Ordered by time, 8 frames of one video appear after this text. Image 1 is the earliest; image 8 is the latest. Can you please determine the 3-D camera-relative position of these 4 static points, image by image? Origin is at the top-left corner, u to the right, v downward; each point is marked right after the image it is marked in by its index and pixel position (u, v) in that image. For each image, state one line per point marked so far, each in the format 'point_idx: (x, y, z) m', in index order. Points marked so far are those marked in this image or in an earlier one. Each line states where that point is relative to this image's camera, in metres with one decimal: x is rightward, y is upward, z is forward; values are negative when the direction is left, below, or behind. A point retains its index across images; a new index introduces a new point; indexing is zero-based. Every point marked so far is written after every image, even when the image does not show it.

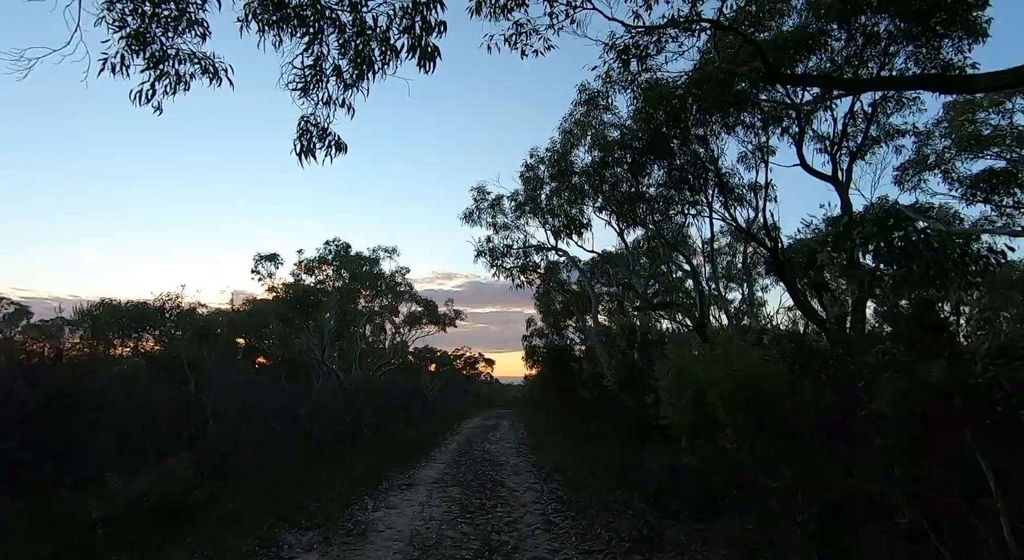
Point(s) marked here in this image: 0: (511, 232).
0: (0.0, +1.5, +17.4) m
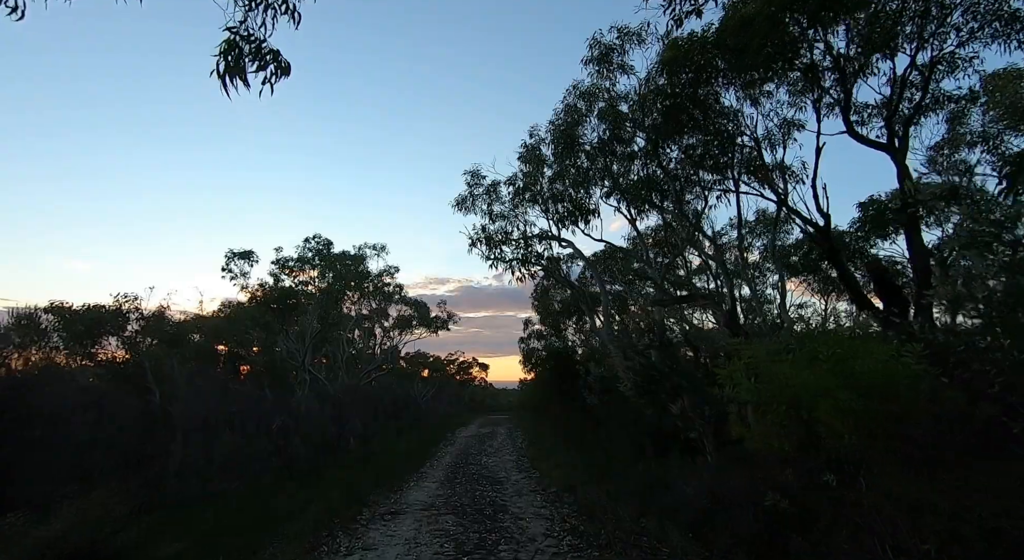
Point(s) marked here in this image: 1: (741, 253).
0: (0.0, +1.6, +15.6) m
1: (+5.3, +0.6, +13.7) m
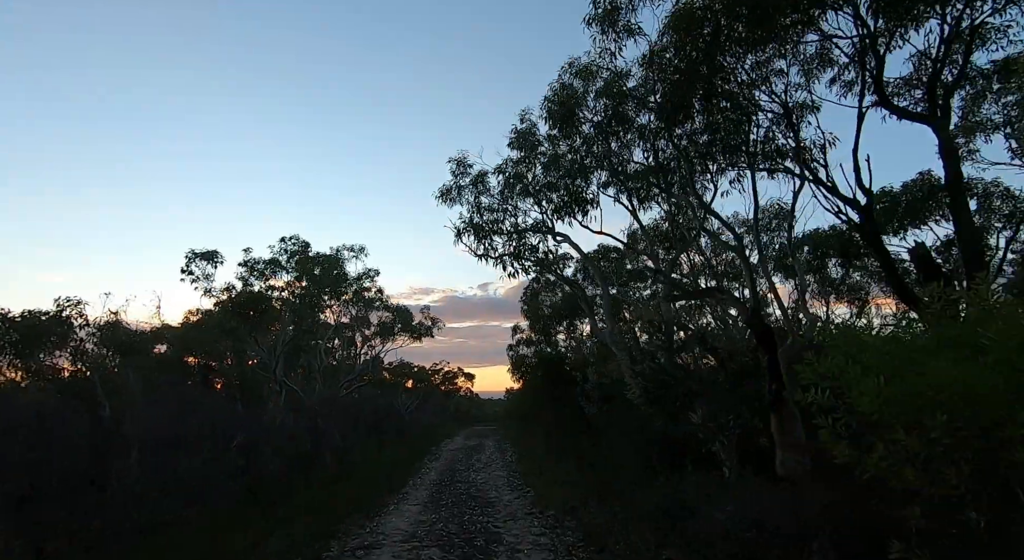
0: (-0.3, +1.7, +14.1) m
1: (+5.2, +0.7, +12.4) m
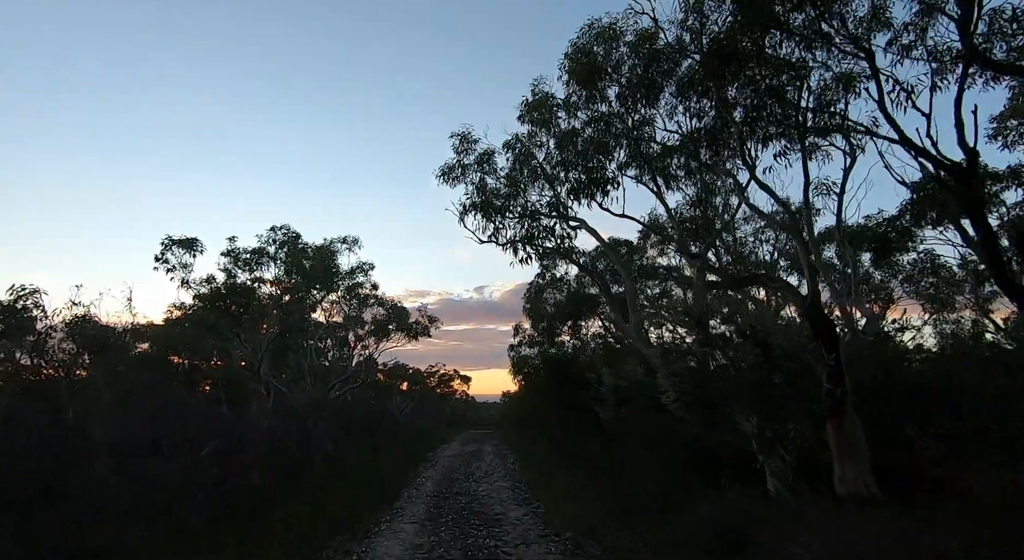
0: (-0.1, +1.9, +12.6) m
1: (+5.4, +0.9, +10.9) m
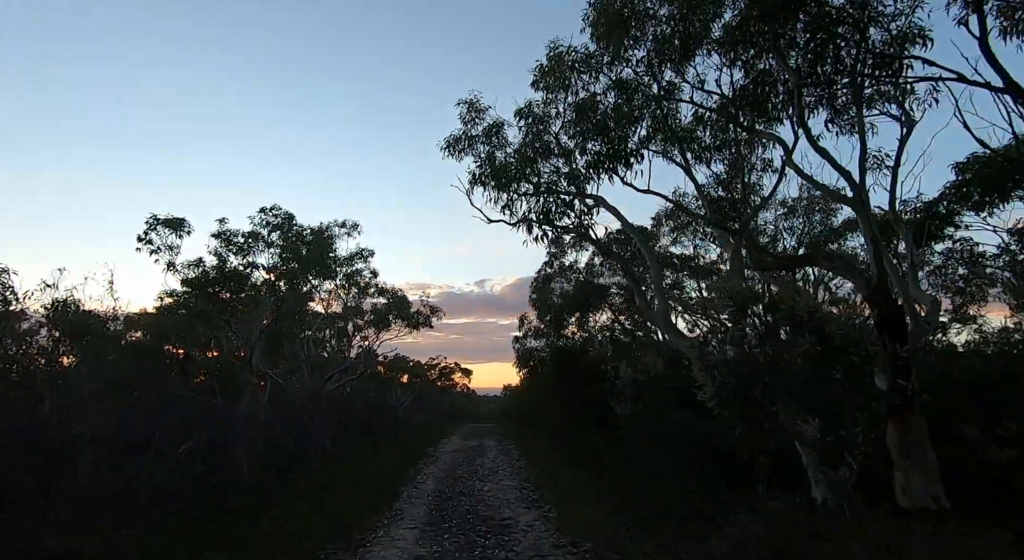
0: (+0.2, +2.3, +11.5) m
1: (+5.6, +1.2, +9.7) m
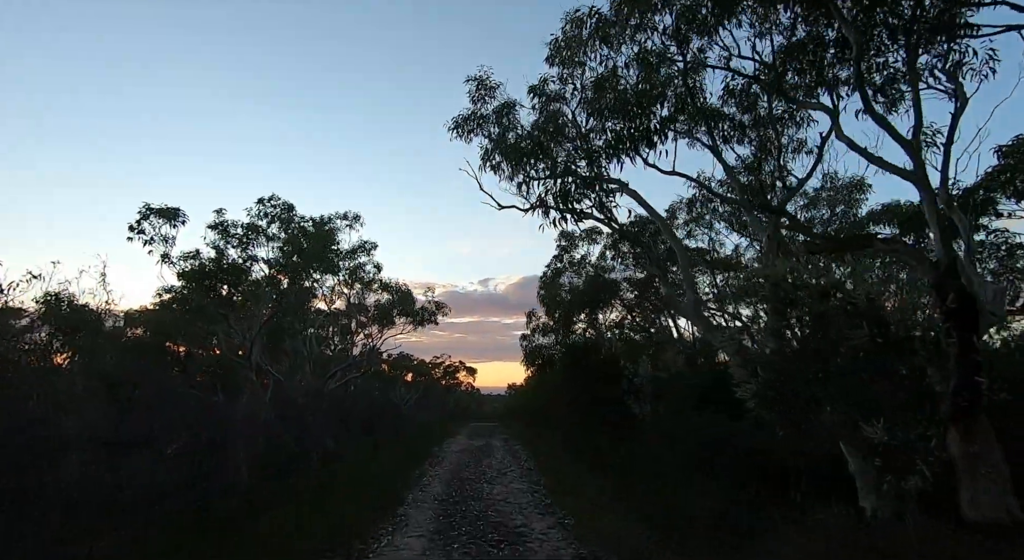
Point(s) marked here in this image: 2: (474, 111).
0: (+0.4, +2.5, +10.7) m
1: (+5.8, +1.4, +8.9) m
2: (-0.7, +3.2, +11.2) m
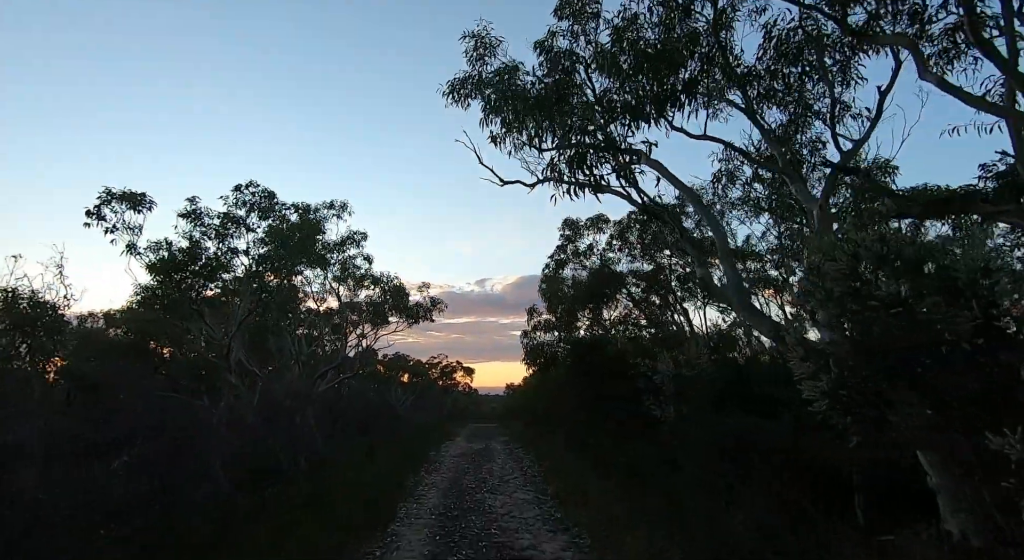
0: (+0.5, +2.7, +9.3) m
1: (+5.9, +1.7, +7.6) m
2: (-0.7, +3.5, +9.8) m
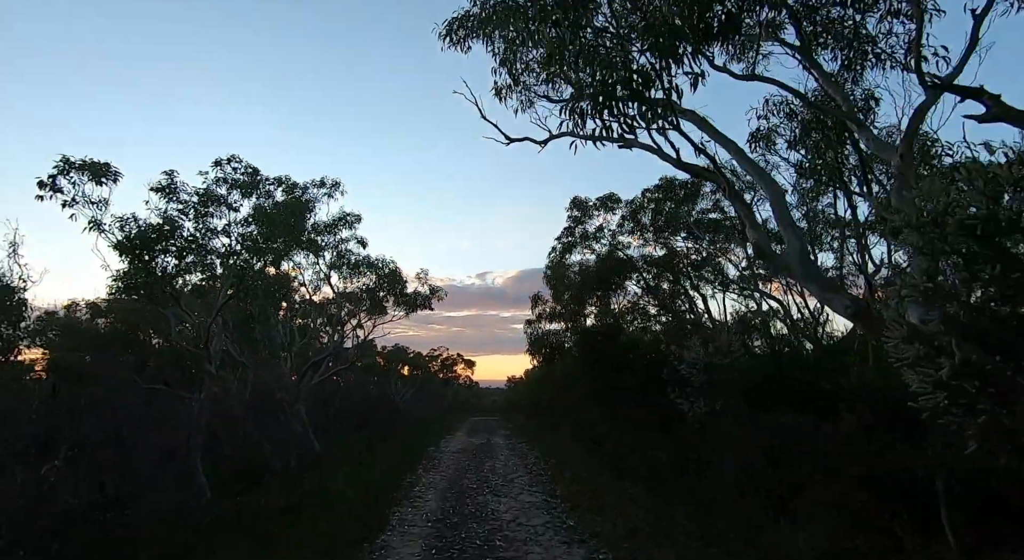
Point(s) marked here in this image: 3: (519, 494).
0: (+0.6, +3.1, +7.9) m
1: (+6.0, +2.1, +6.2) m
2: (-0.6, +3.8, +8.4) m
3: (+0.1, -4.8, +13.1) m
